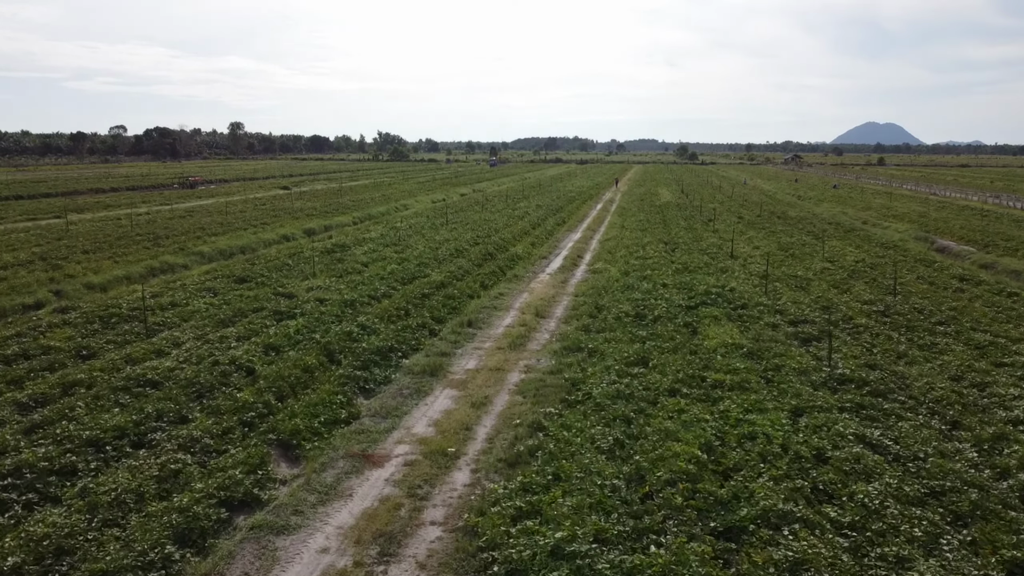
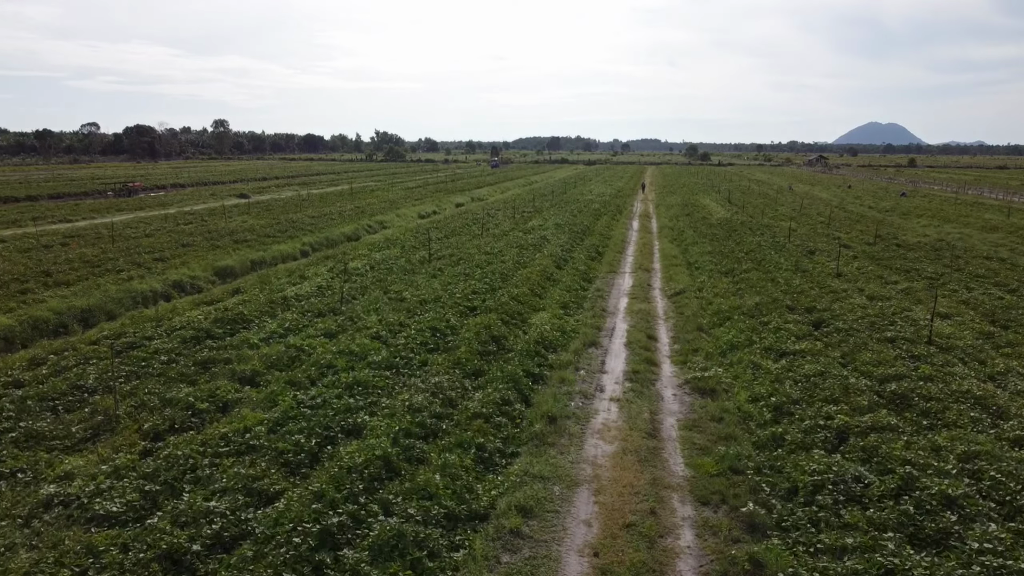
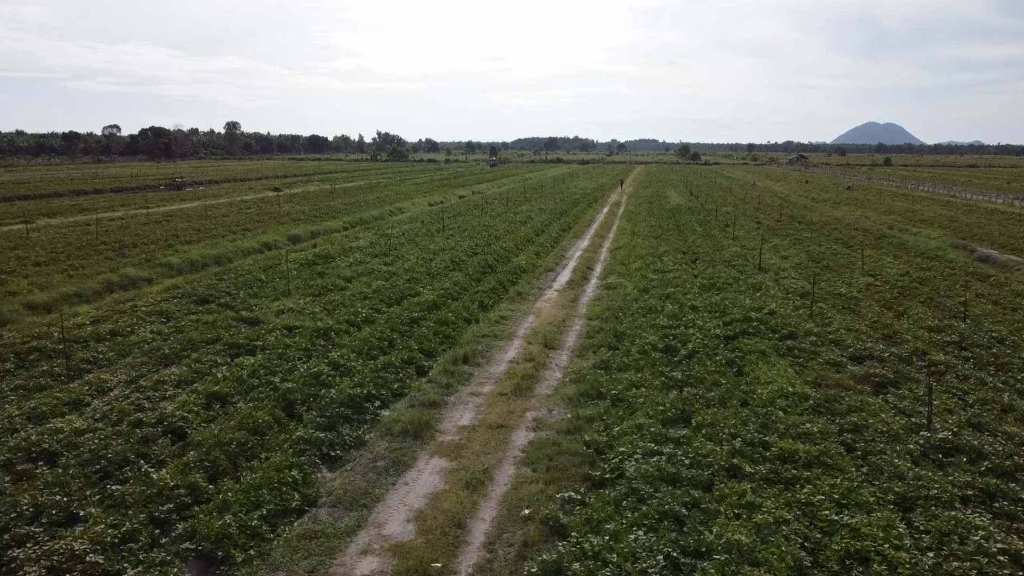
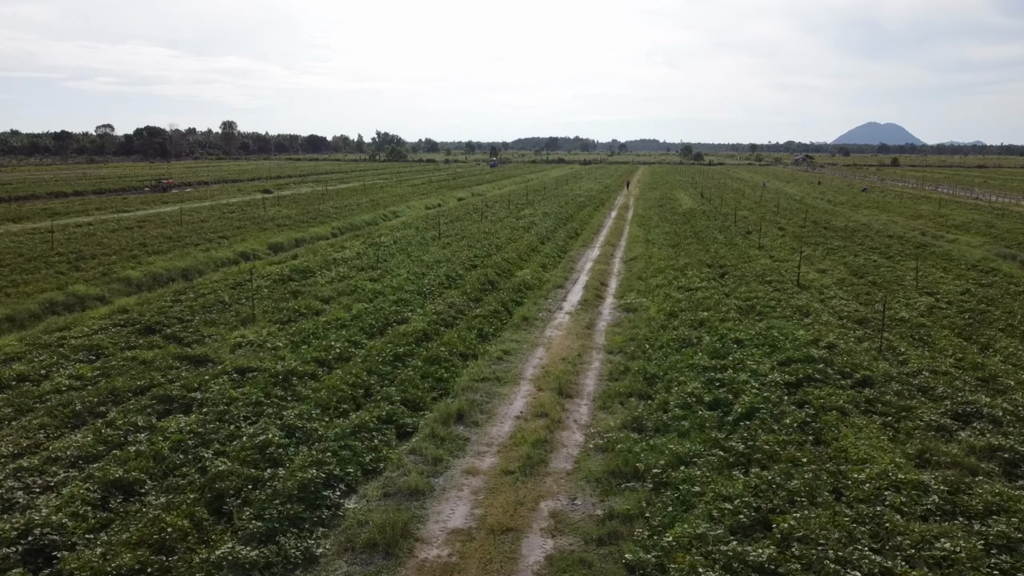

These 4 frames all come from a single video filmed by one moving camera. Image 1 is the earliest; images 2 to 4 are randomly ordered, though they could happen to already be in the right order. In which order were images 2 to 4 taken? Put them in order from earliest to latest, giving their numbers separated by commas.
3, 4, 2
